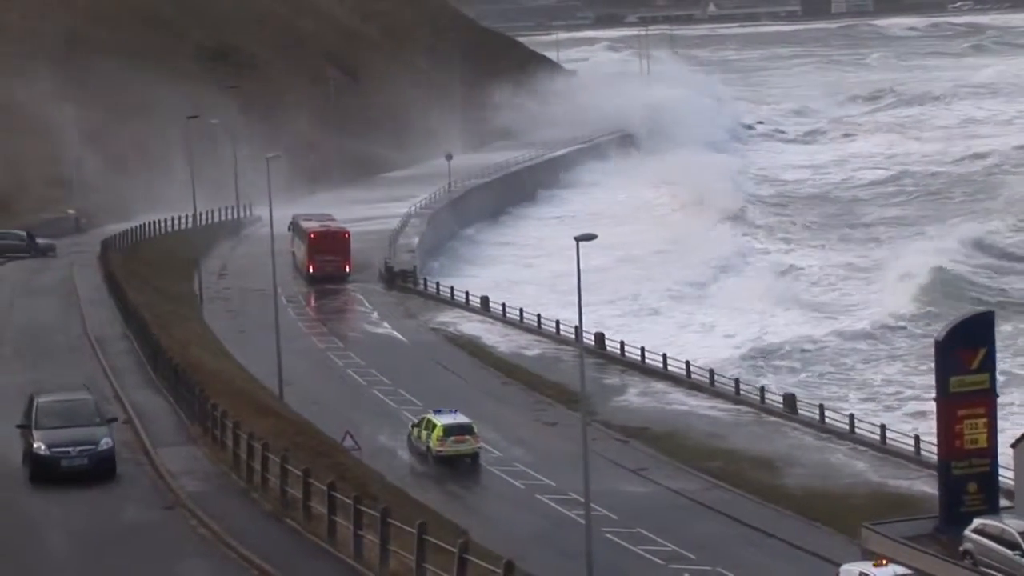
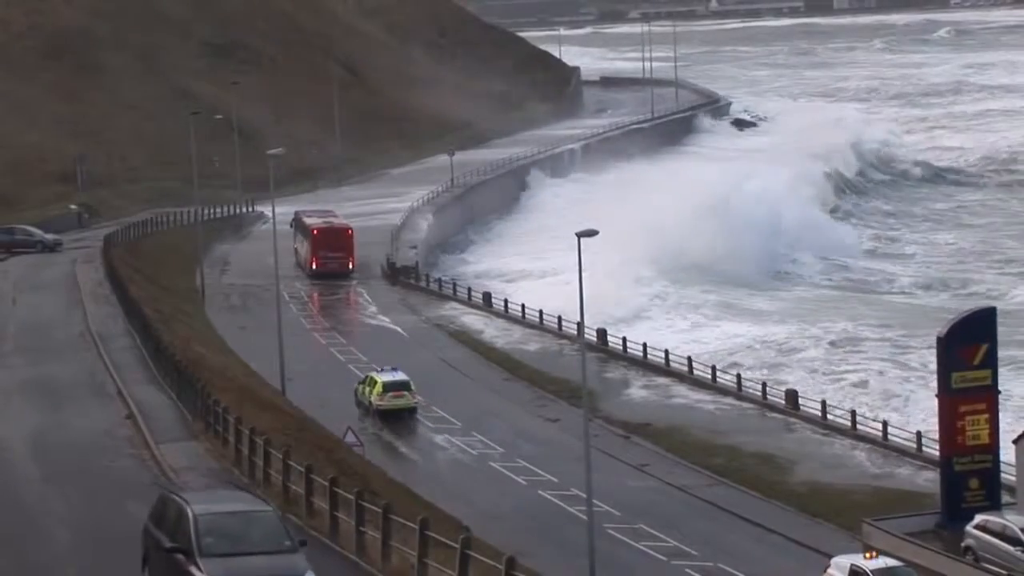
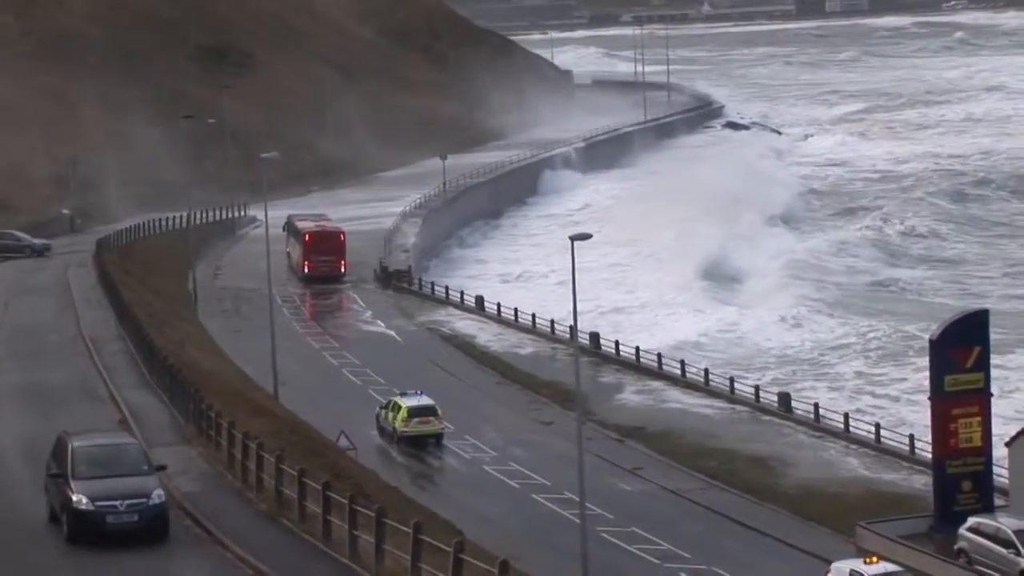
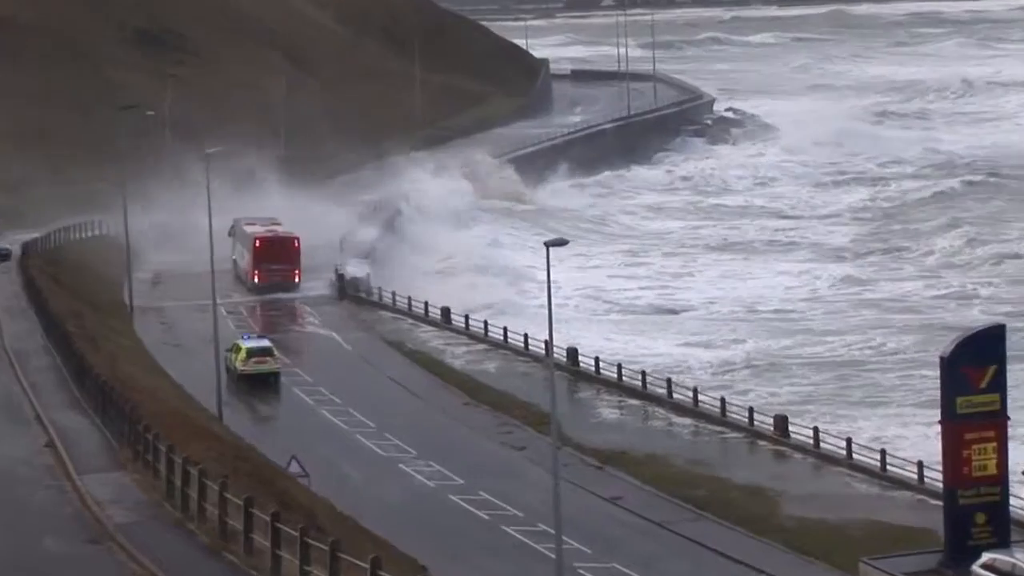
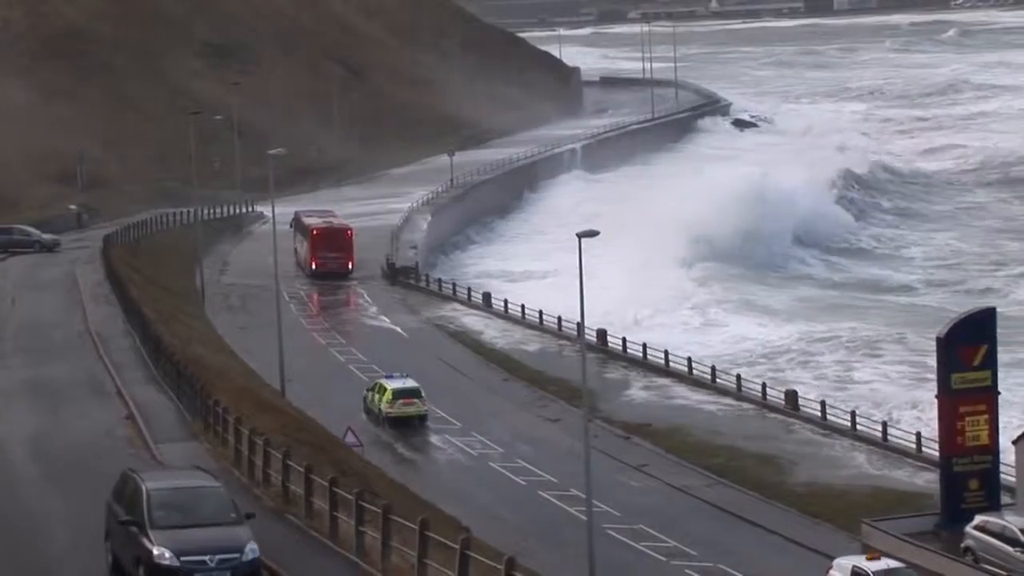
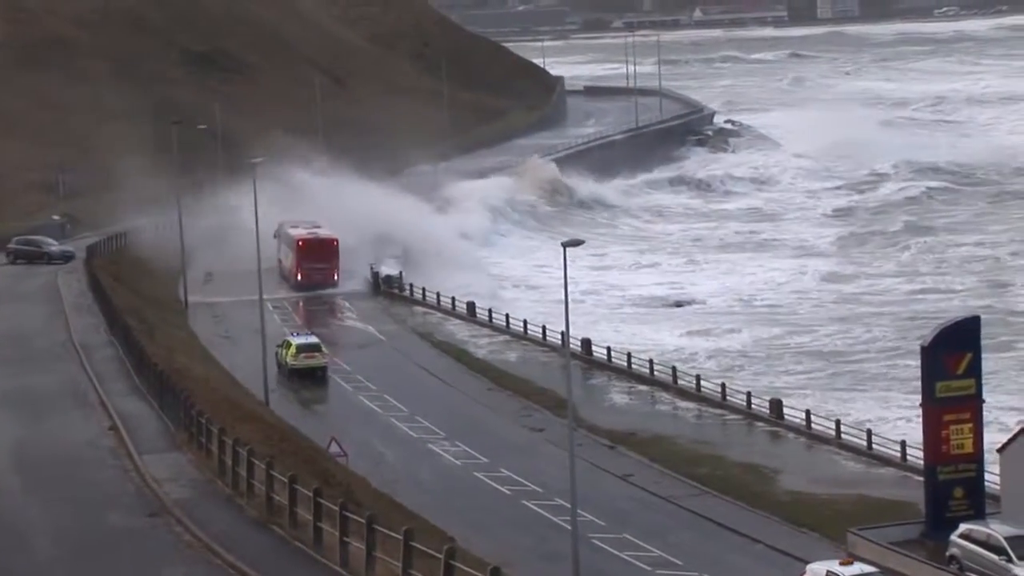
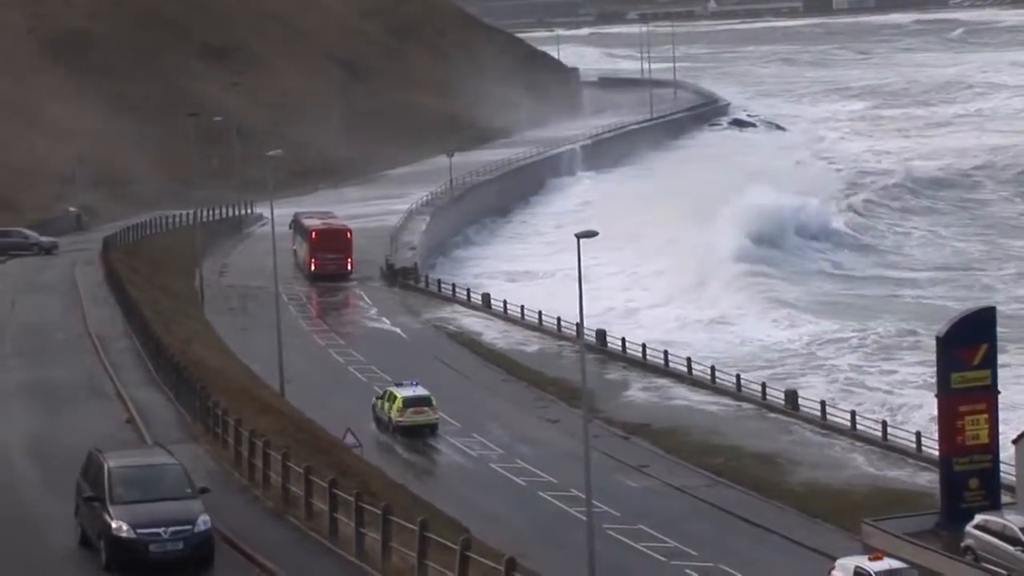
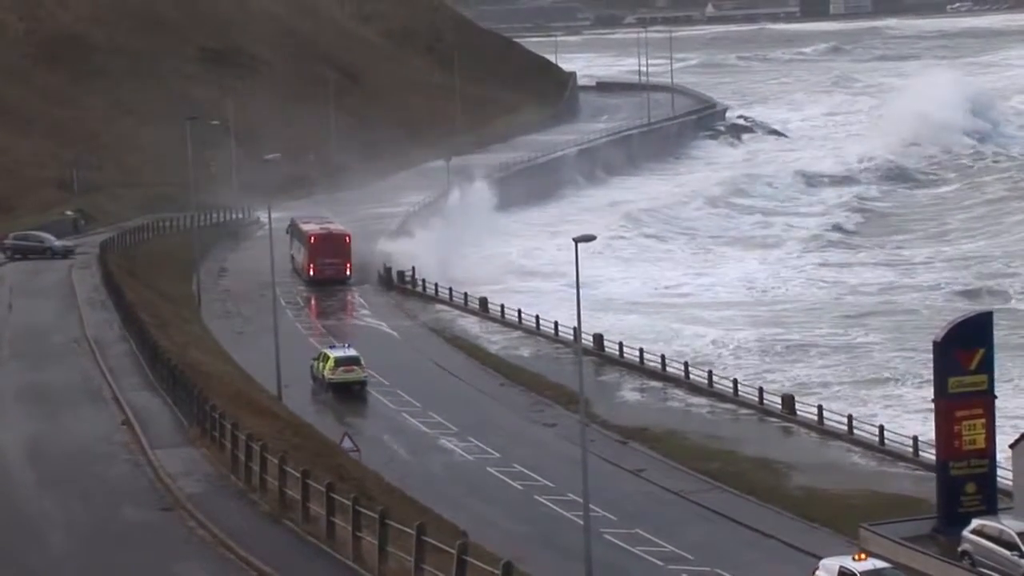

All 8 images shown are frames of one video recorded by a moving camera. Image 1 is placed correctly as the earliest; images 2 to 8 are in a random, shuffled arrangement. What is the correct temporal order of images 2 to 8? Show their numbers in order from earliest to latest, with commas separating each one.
3, 7, 5, 2, 8, 6, 4
